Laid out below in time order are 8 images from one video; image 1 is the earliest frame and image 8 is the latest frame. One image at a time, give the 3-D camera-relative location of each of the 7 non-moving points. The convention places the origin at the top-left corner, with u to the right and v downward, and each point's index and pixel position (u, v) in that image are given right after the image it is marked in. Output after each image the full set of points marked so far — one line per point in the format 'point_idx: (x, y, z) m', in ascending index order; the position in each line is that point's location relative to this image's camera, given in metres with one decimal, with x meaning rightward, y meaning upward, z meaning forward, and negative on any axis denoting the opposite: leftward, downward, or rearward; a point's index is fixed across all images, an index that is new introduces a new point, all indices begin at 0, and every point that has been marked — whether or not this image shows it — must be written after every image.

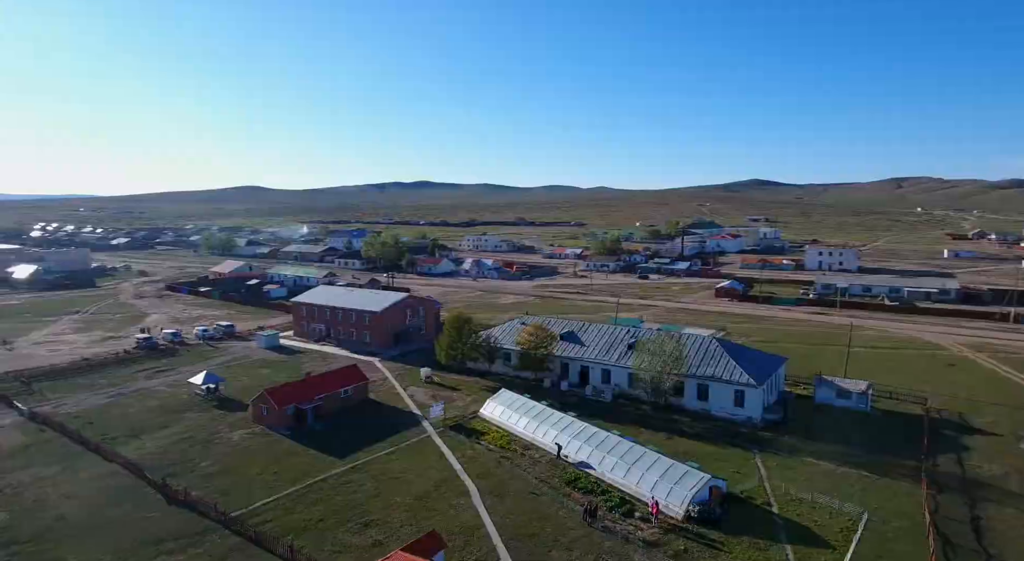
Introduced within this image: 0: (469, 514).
0: (-1.4, -7.6, +19.8) m
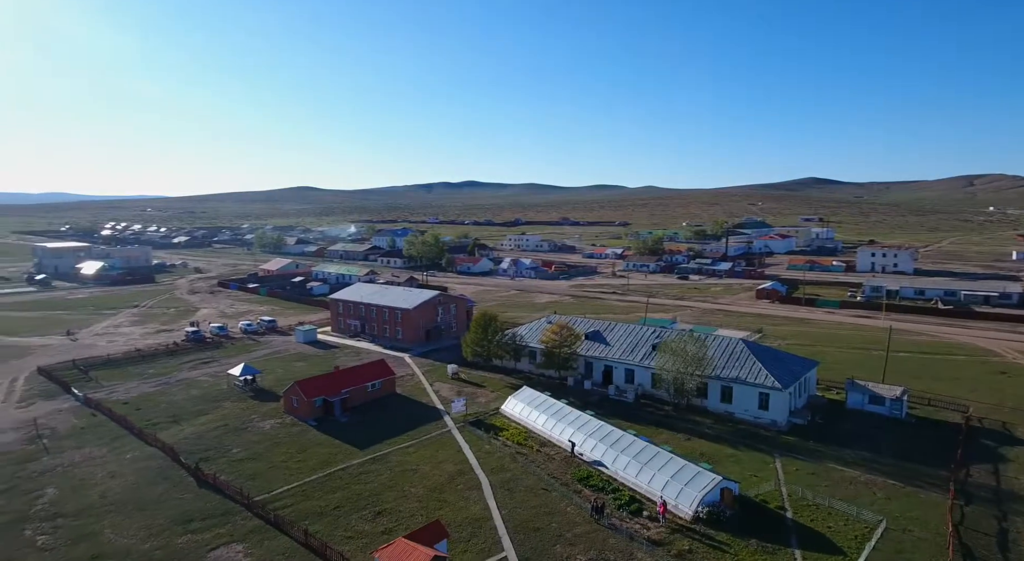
0: (-1.1, -7.6, +20.3) m
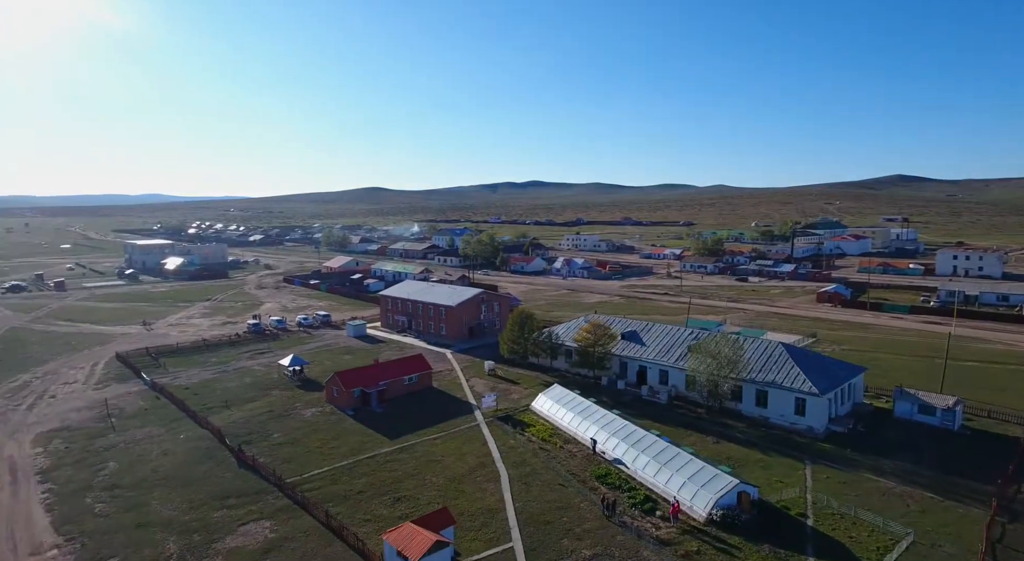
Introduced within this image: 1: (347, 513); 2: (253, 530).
0: (-0.6, -7.5, +20.8) m
1: (-5.4, -7.6, +19.6) m
2: (-8.0, -7.8, +18.8) m
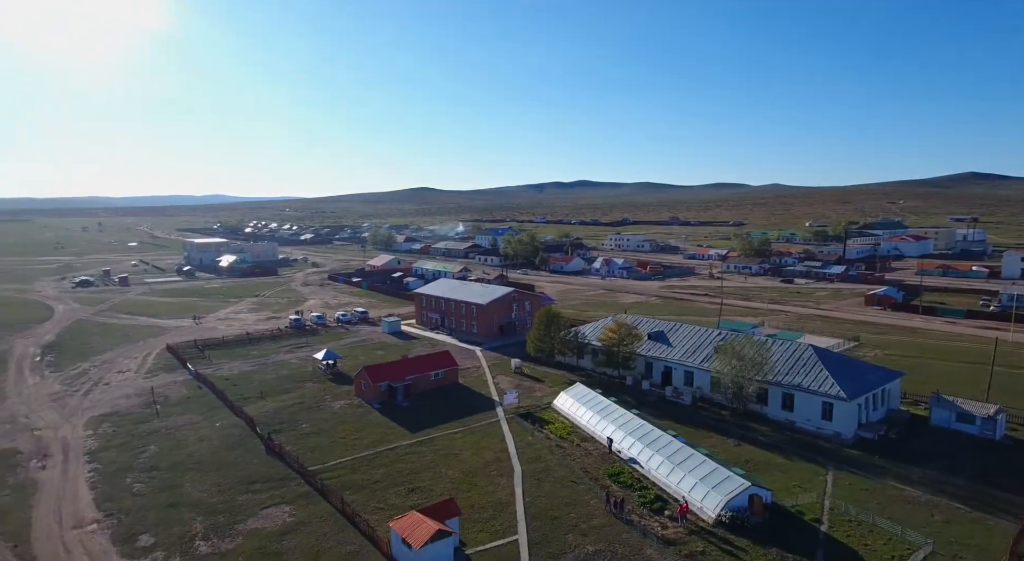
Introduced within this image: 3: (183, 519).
0: (-0.3, -7.4, +21.2) m
1: (-5.1, -7.5, +20.4) m
2: (-7.8, -7.6, +19.8) m
3: (-10.6, -7.7, +19.5) m
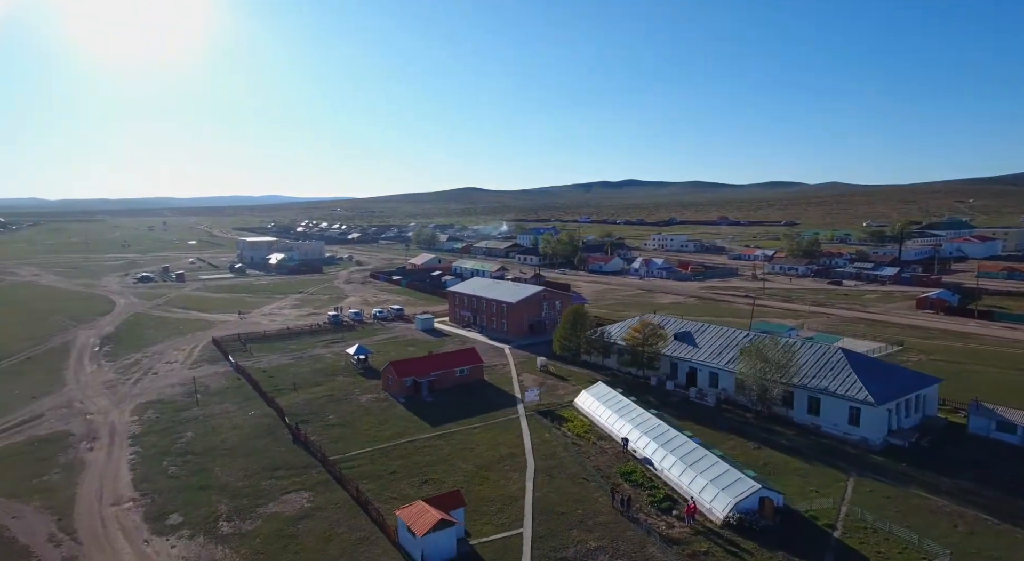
0: (+0.1, -7.4, +21.6) m
1: (-4.7, -7.4, +21.1) m
2: (-7.5, -7.5, +20.8) m
3: (-10.4, -7.6, +20.7) m
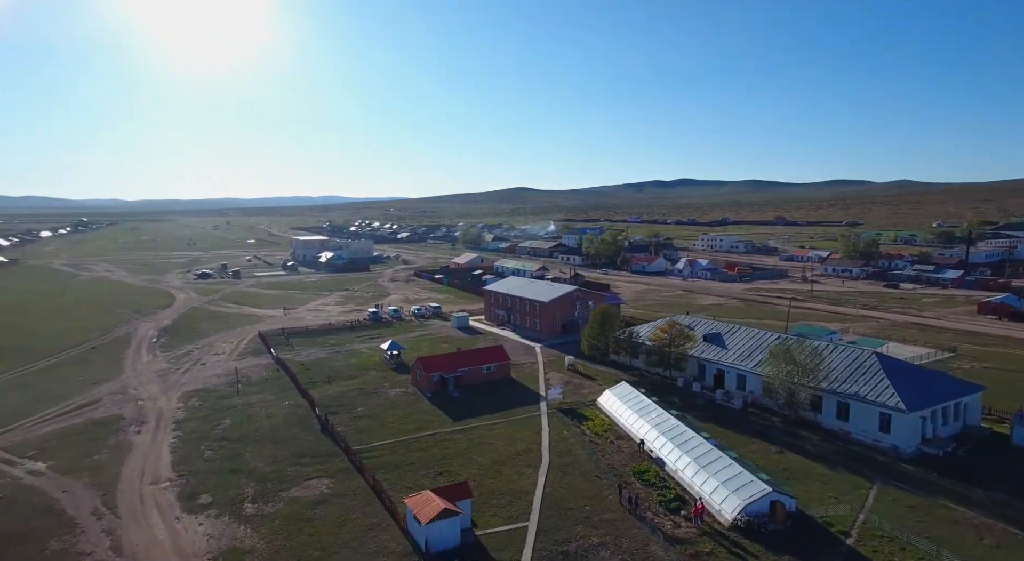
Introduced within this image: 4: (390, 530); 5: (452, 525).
0: (+0.6, -7.3, +22.0) m
1: (-4.3, -7.2, +21.9) m
2: (-7.1, -7.4, +21.8) m
3: (-10.0, -7.4, +22.0) m
4: (-3.8, -7.8, +18.8) m
5: (-1.8, -7.2, +17.8) m
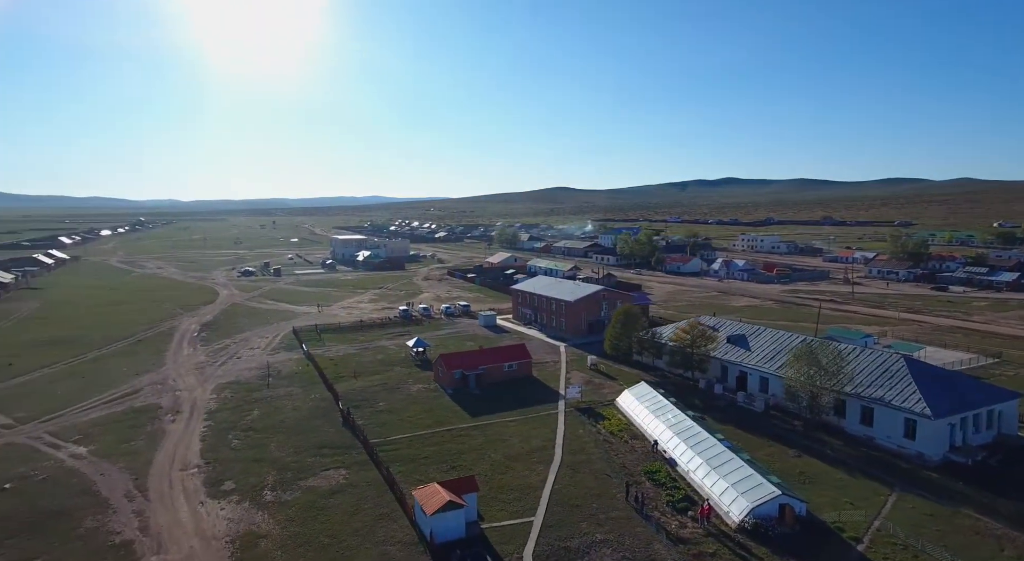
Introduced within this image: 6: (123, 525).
0: (+0.9, -7.3, +22.2) m
1: (-3.9, -7.2, +22.5) m
2: (-6.7, -7.3, +22.6) m
3: (-9.6, -7.3, +22.9) m
4: (-3.6, -7.7, +19.3) m
5: (-1.7, -7.1, +18.2) m
6: (-12.5, -7.9, +19.5) m
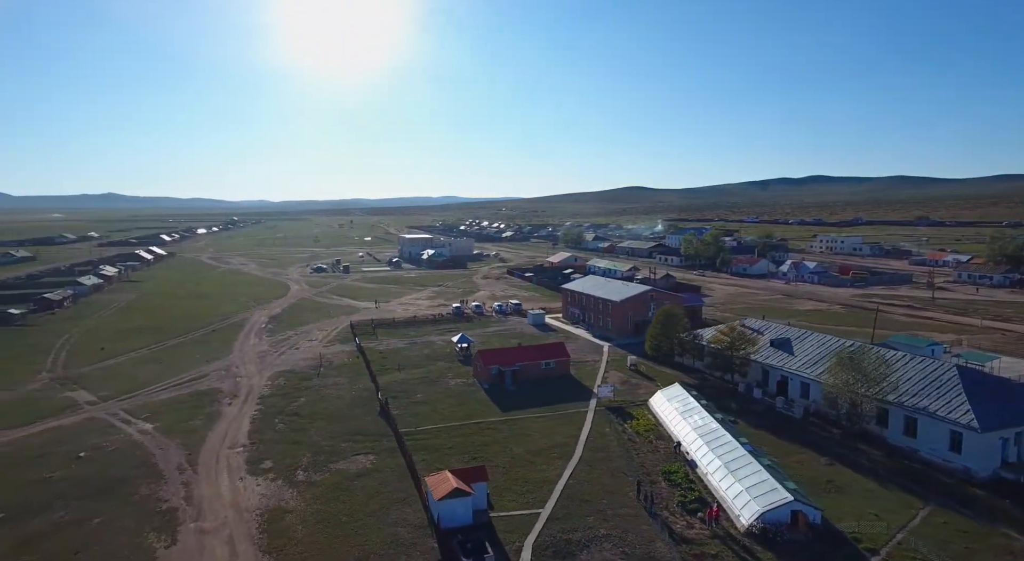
0: (+1.6, -7.2, +22.6) m
1: (-3.2, -7.0, +23.5) m
2: (-6.0, -7.1, +23.9) m
3: (-8.8, -7.1, +24.6) m
4: (-3.3, -7.5, +20.3) m
5: (-1.5, -7.0, +18.9) m
6: (-12.1, -7.6, +21.5) m
